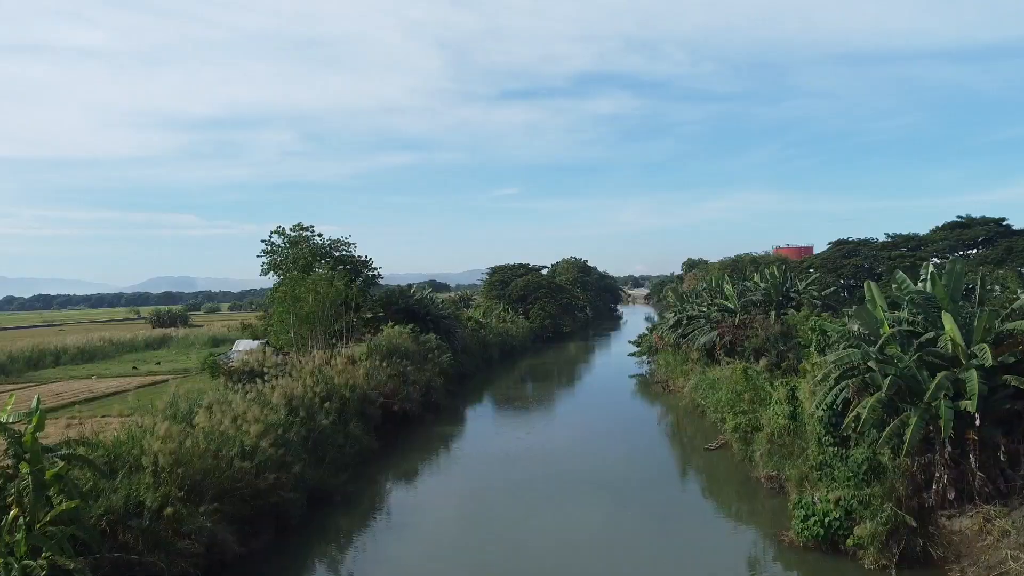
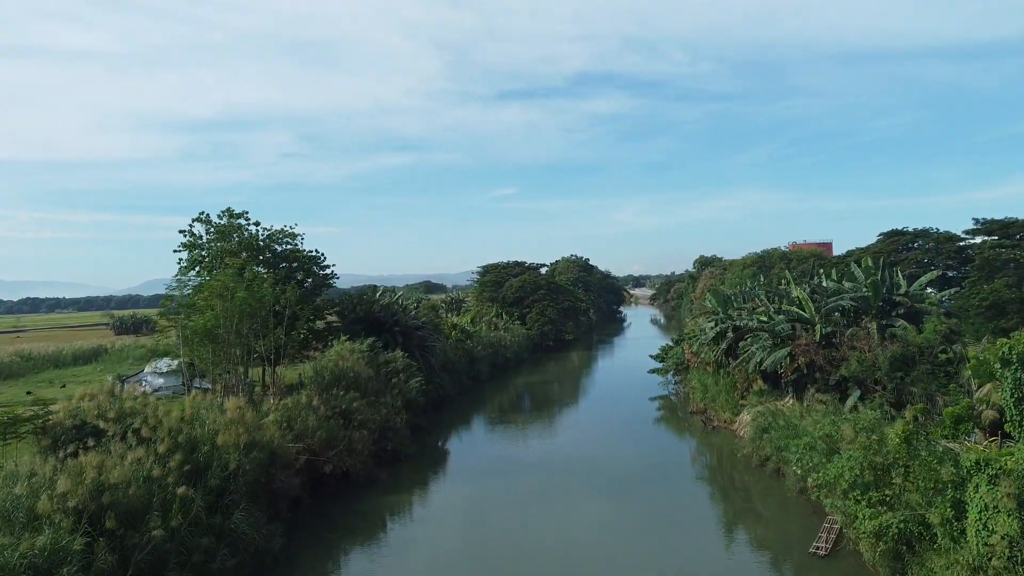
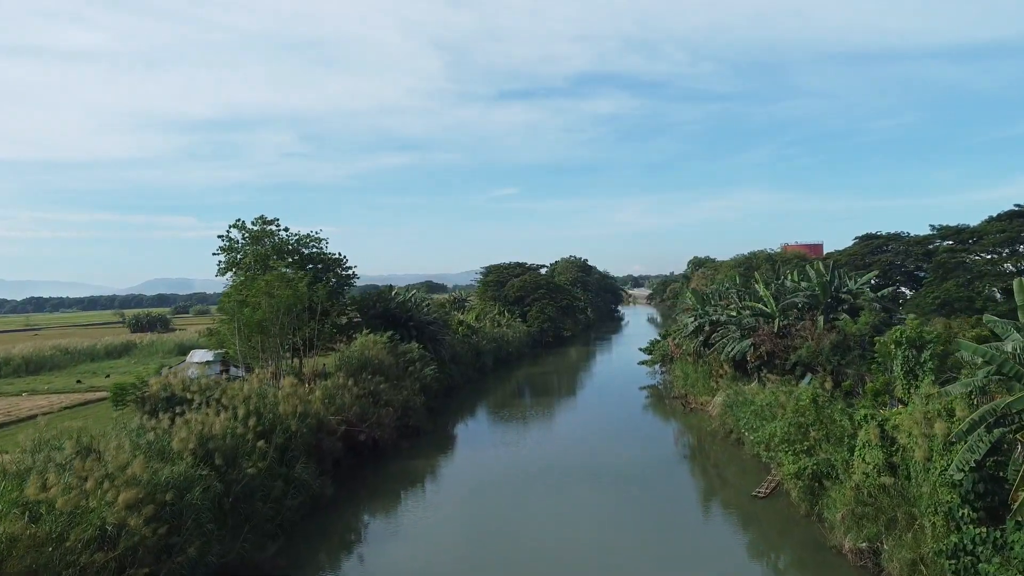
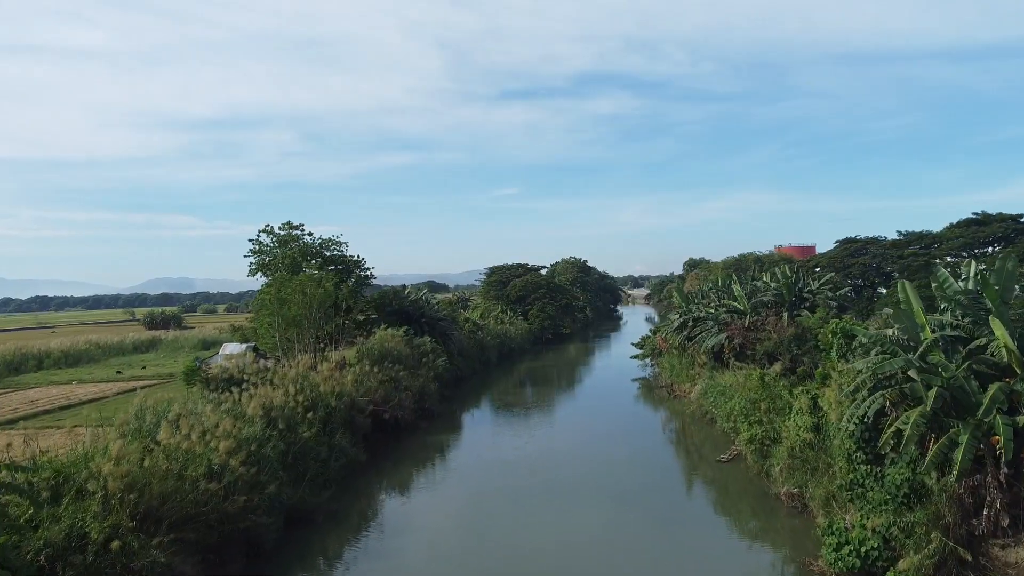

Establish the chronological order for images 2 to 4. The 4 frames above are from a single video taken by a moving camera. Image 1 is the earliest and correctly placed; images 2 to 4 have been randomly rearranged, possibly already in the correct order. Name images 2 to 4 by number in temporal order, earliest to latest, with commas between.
4, 3, 2
